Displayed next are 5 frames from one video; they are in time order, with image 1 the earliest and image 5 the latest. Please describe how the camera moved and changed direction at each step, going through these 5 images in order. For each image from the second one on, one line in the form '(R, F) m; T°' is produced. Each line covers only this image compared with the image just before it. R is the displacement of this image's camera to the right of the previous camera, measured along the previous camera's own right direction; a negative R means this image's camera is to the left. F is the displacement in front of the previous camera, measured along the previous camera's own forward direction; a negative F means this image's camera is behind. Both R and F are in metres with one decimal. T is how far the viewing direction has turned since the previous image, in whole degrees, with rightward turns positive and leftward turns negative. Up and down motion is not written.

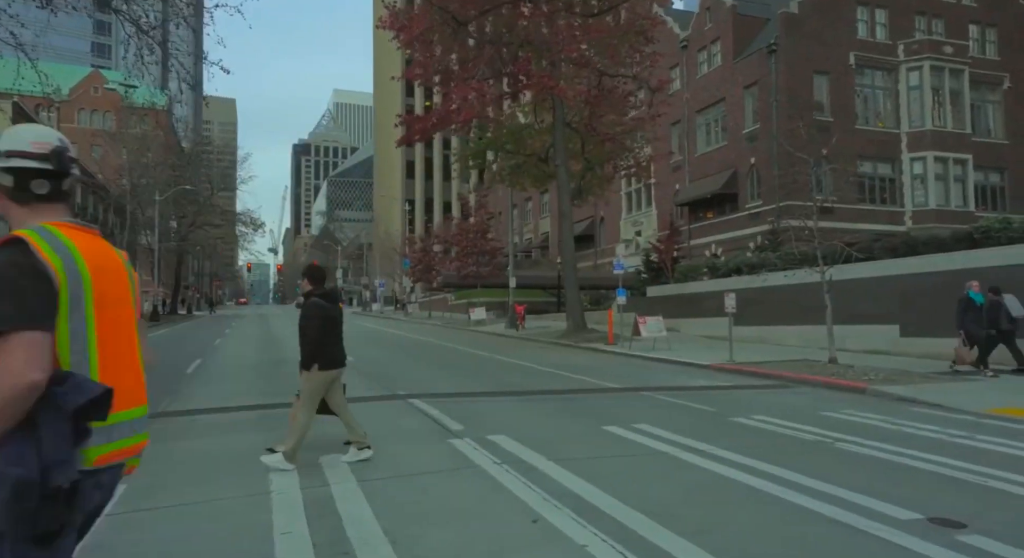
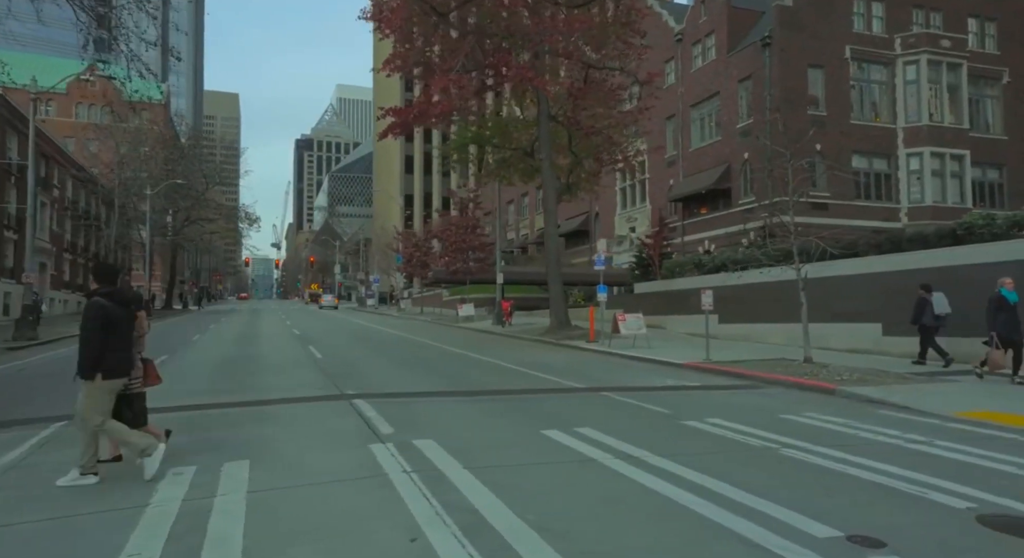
(+0.7, +0.3) m; 0°
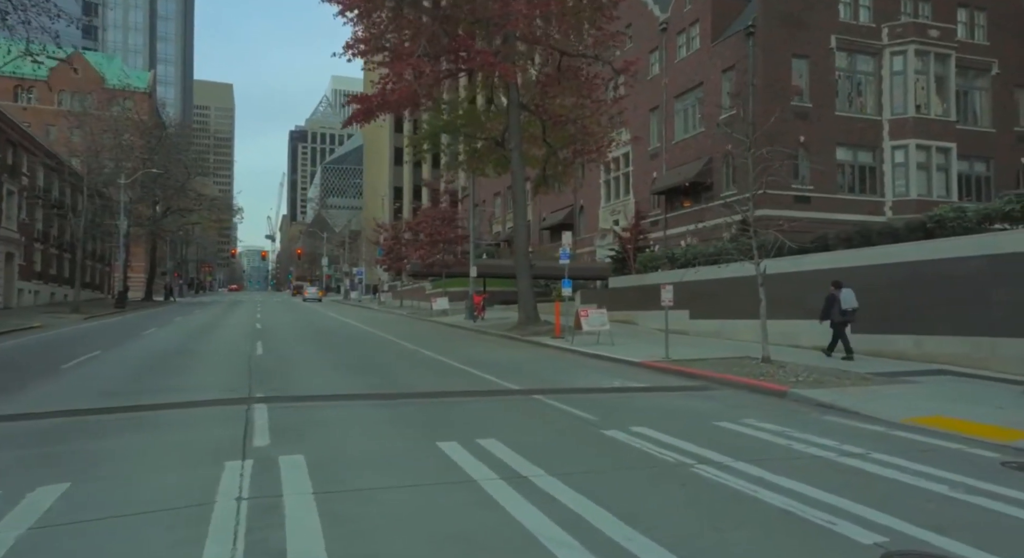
(+1.0, +0.7) m; 0°
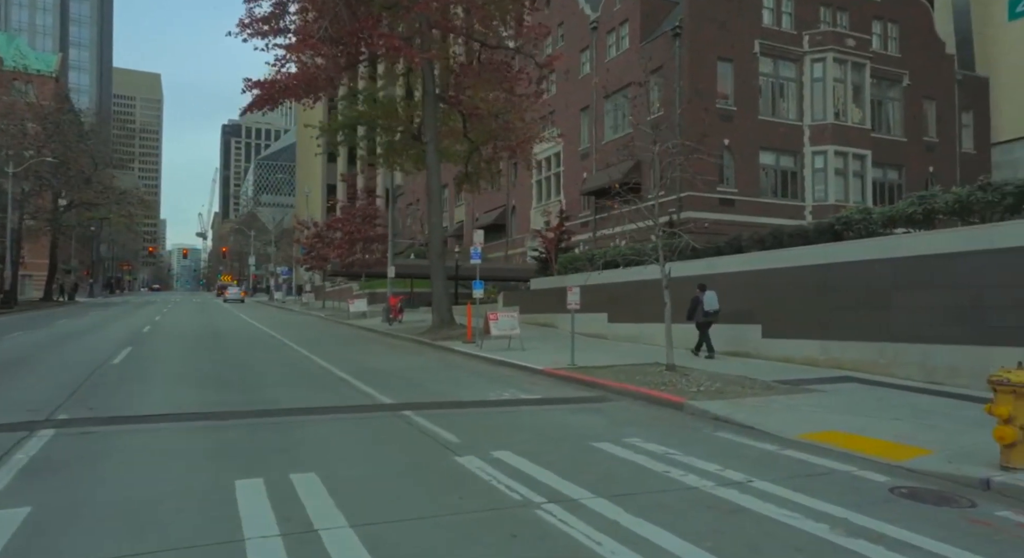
(+1.0, +1.0) m; +5°
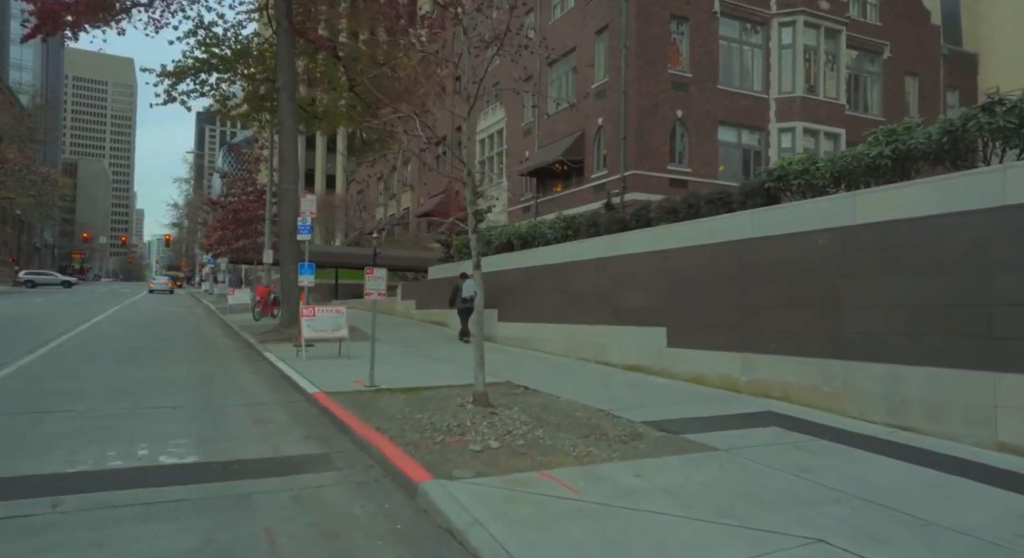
(+3.1, +4.6) m; +1°
